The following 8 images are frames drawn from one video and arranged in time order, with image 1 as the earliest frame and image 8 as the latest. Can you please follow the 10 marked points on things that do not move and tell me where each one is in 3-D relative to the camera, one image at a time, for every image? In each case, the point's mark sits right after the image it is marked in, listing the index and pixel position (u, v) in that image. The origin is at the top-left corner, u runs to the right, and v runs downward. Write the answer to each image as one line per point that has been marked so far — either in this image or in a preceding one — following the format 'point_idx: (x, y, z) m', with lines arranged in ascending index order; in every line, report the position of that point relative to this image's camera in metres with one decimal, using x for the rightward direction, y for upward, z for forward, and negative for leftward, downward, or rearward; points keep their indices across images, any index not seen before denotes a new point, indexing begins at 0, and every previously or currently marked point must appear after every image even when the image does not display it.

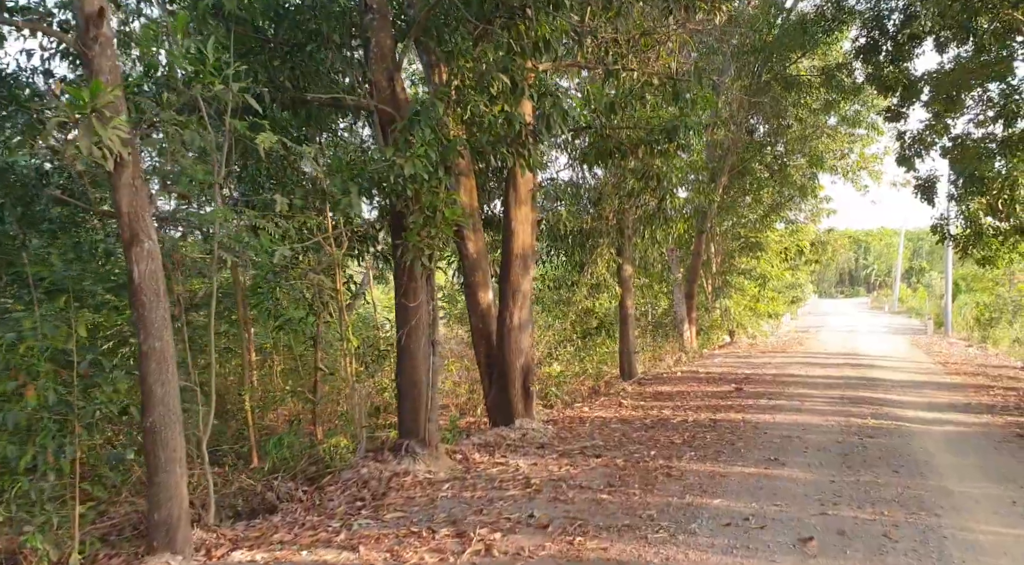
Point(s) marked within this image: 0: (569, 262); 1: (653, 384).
0: (+1.0, +0.4, +17.8) m
1: (+2.5, -1.8, +17.7) m
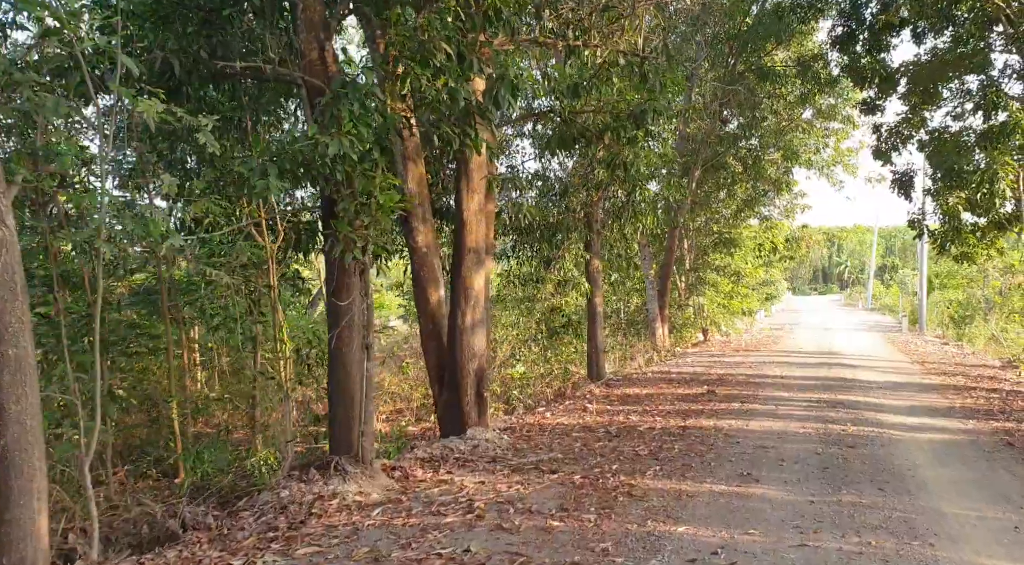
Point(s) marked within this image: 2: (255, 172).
0: (+0.4, +0.4, +16.9) m
1: (+1.8, -1.7, +16.9) m
2: (-1.8, +0.8, +7.2) m
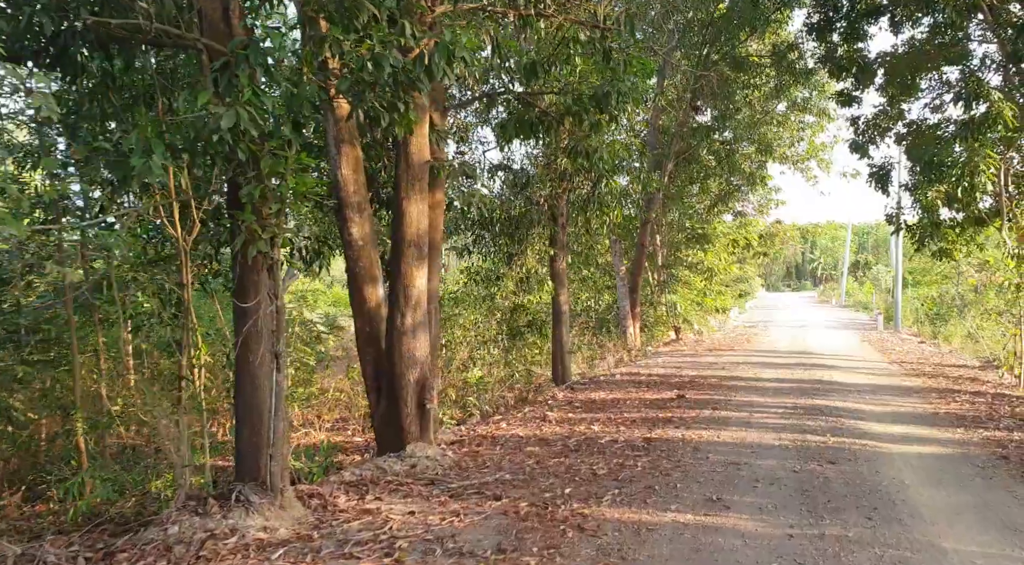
0: (-0.3, +0.5, +15.8) m
1: (+1.2, -1.7, +15.9) m
2: (-2.3, +0.8, +6.0) m
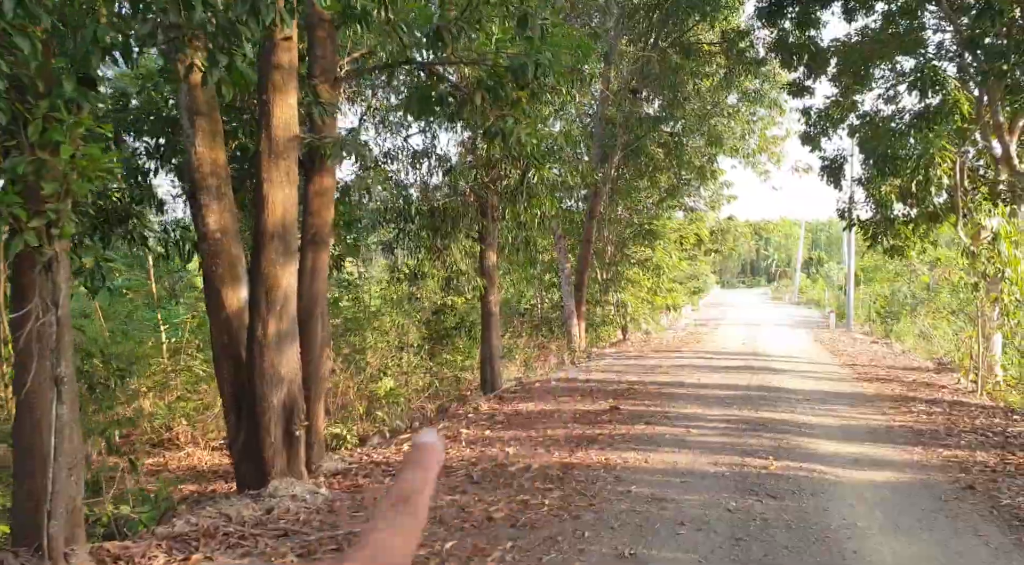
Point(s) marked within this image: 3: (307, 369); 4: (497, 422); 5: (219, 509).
0: (-1.4, +0.5, +14.3) m
1: (0.0, -1.7, +14.5) m
2: (-3.0, +0.8, +4.5) m
3: (-2.0, -0.8, +9.6) m
4: (-0.2, -1.7, +12.0) m
5: (-2.0, -1.5, +6.8) m
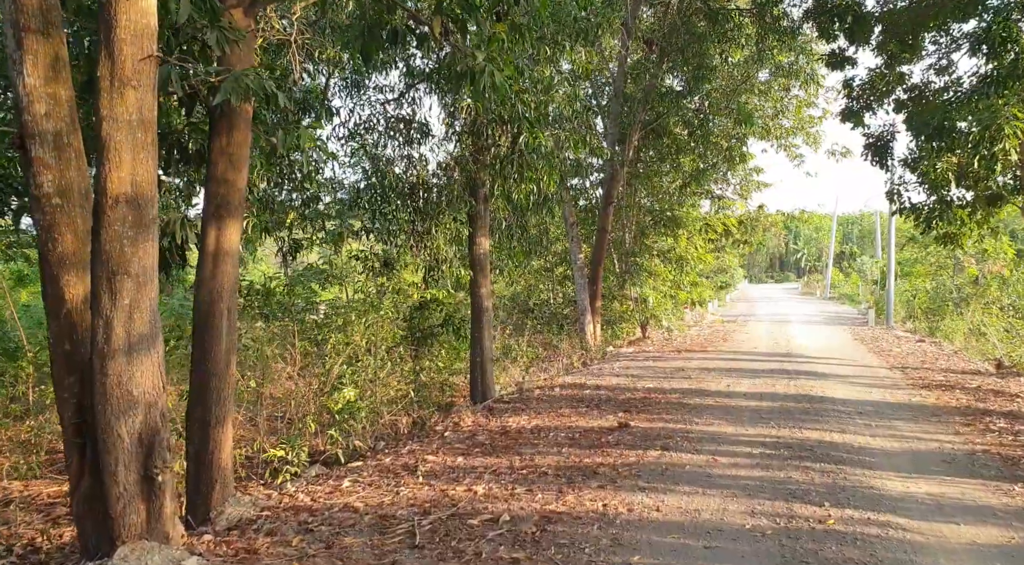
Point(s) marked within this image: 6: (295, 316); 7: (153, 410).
0: (-1.5, +0.6, +12.0) m
1: (-0.1, -1.5, +12.1) m
2: (-3.3, +0.9, +2.2) m
3: (-2.2, -0.7, +7.4) m
4: (-0.3, -1.5, +9.7) m
5: (-2.3, -1.4, +4.5) m
6: (-2.3, -0.4, +10.9) m
7: (-2.1, -0.7, +5.7) m
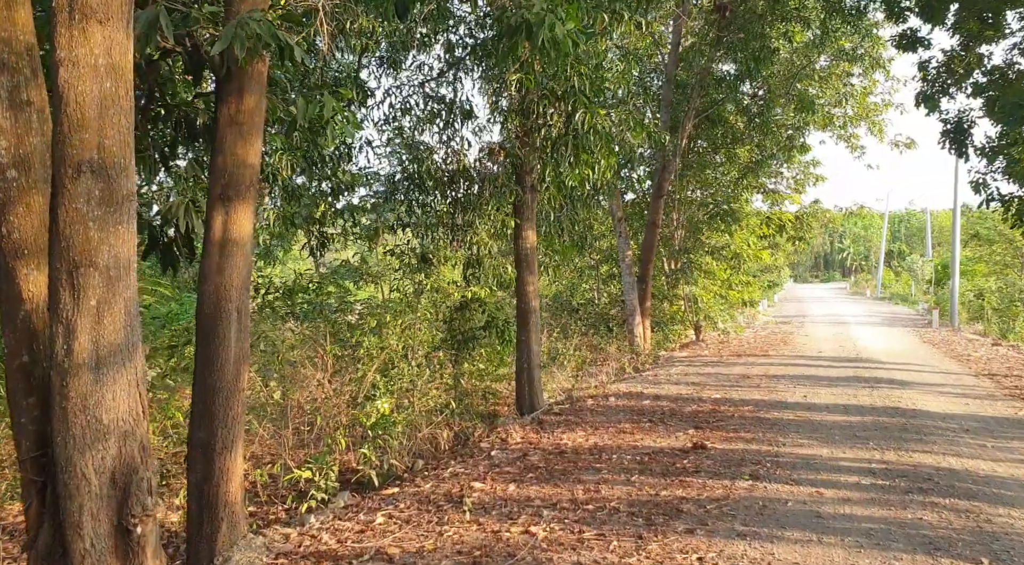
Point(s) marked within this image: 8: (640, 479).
0: (-1.0, +0.6, +10.7) m
1: (+0.5, -1.5, +10.8) m
2: (-3.1, +0.9, +1.0) m
3: (-1.8, -0.7, +6.1) m
4: (+0.1, -1.5, +8.4) m
5: (-2.0, -1.4, +3.2) m
6: (-1.7, -0.3, +9.6) m
7: (-1.7, -0.7, +4.5) m
8: (+0.9, -1.5, +7.5) m
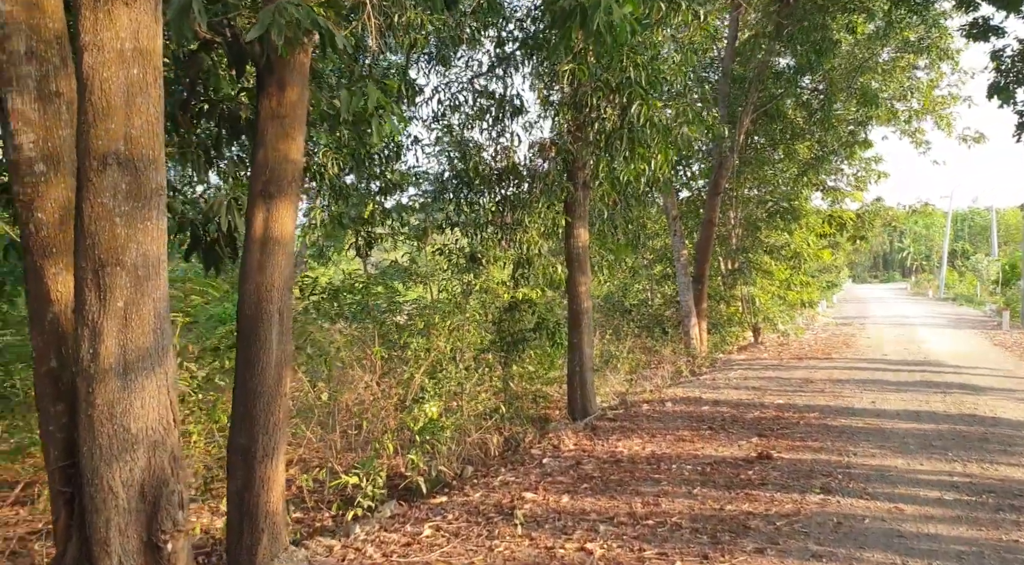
0: (-0.4, +0.6, +10.4) m
1: (+1.1, -1.5, +10.4) m
2: (-3.1, +0.9, +0.8) m
3: (-1.5, -0.7, +5.8) m
4: (+0.6, -1.5, +8.0) m
5: (-1.8, -1.4, +3.0) m
6: (-1.2, -0.3, +9.3) m
7: (-1.5, -0.7, +4.2) m
8: (+1.3, -1.5, +7.1) m
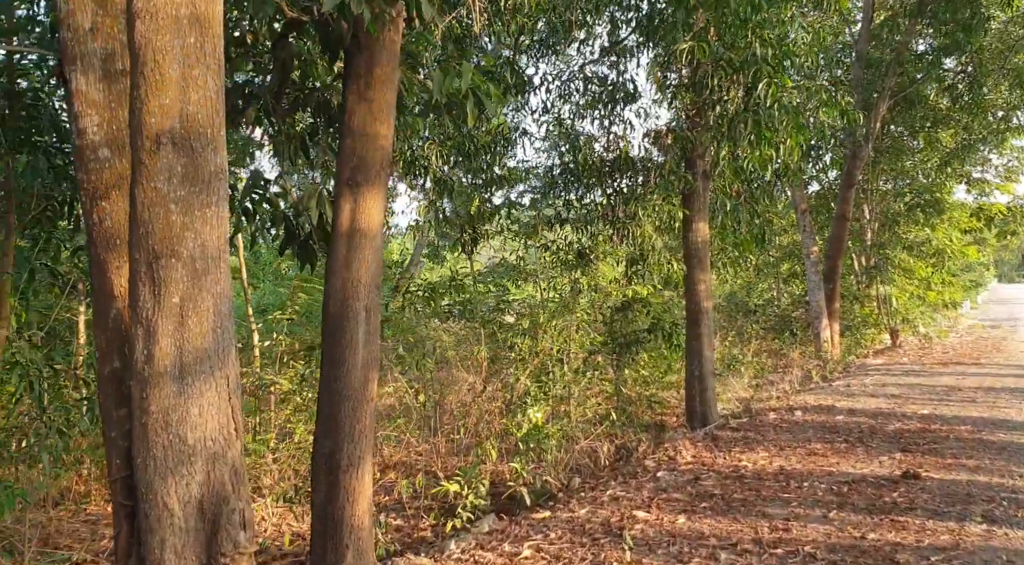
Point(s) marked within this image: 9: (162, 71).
0: (+0.7, +0.6, +9.8) m
1: (+2.2, -1.5, +9.6) m
2: (-3.1, +0.9, +0.6) m
3: (-0.9, -0.7, +5.4) m
4: (+1.4, -1.5, +7.3) m
5: (-1.6, -1.4, +2.6) m
6: (-0.2, -0.3, +8.8) m
7: (-1.1, -0.7, +3.8) m
8: (+2.0, -1.5, +6.3) m
9: (-1.2, +0.8, +3.5) m
